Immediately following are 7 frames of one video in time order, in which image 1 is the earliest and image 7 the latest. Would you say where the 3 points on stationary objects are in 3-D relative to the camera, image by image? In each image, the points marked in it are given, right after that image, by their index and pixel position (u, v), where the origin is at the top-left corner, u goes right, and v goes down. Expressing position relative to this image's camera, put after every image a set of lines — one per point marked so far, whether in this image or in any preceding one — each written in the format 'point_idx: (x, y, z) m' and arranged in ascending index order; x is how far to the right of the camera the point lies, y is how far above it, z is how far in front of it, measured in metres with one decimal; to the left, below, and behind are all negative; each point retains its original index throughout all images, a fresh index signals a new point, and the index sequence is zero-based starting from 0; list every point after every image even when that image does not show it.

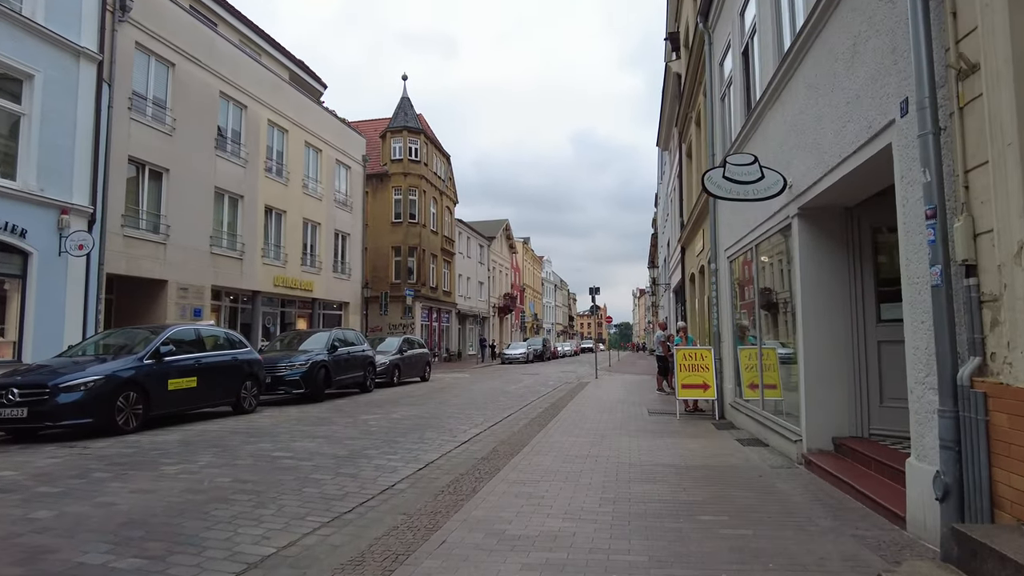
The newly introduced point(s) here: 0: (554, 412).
0: (+0.8, -2.5, +12.4) m
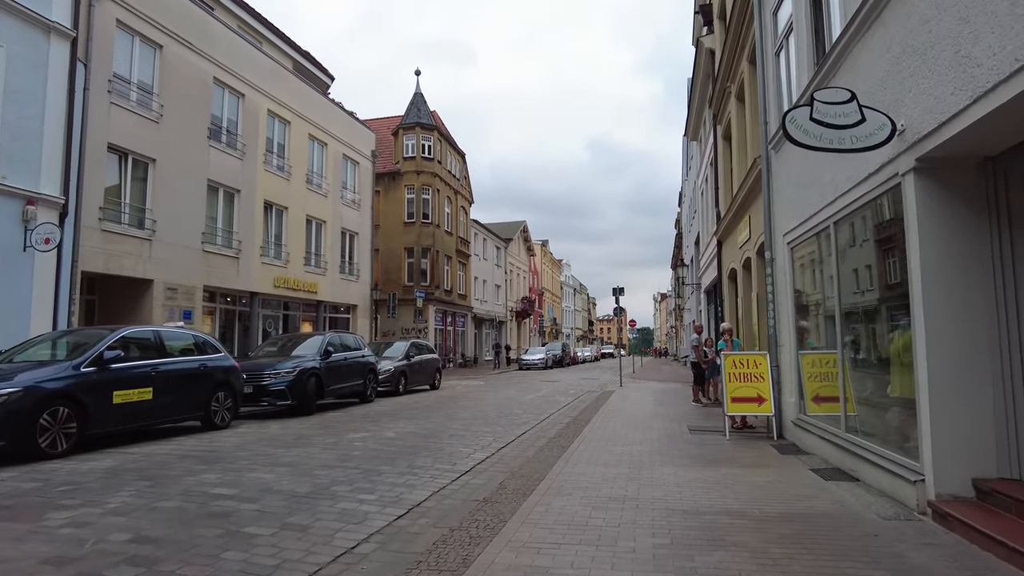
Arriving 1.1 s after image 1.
0: (+1.1, -2.4, +10.5) m
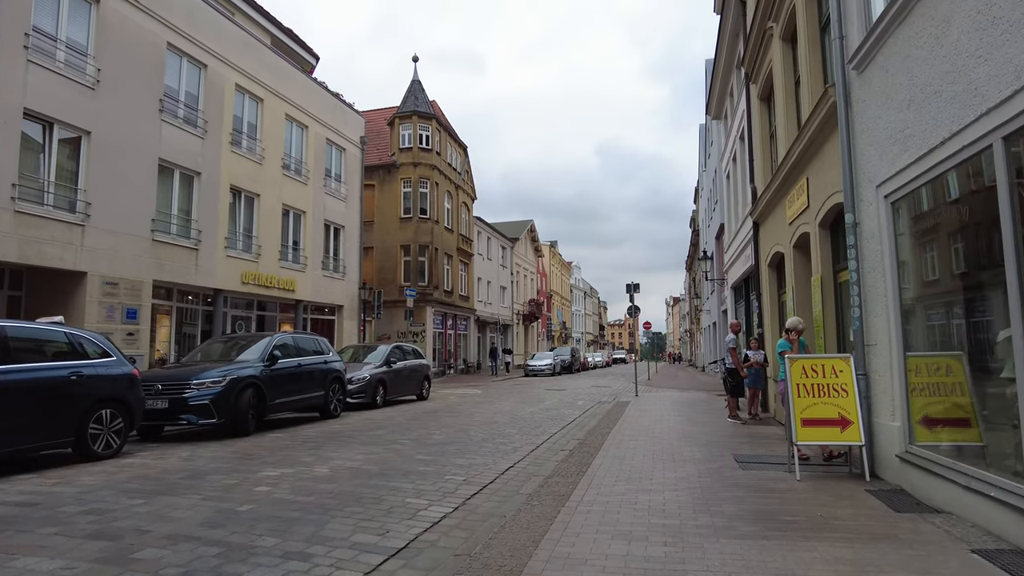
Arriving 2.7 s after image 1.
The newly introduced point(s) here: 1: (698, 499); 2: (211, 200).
0: (+0.8, -2.1, +7.8) m
1: (+1.7, -1.9, +5.6) m
2: (-9.0, +2.6, +18.8) m
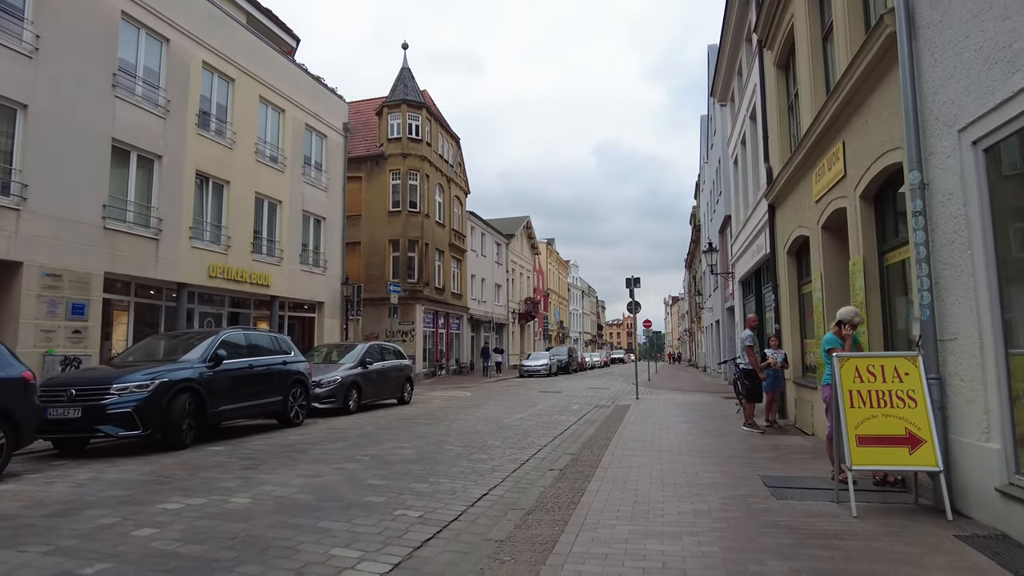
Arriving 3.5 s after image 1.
0: (+0.6, -2.0, +6.2) m
1: (+1.4, -1.7, +4.1) m
2: (-9.3, +2.8, +17.2) m
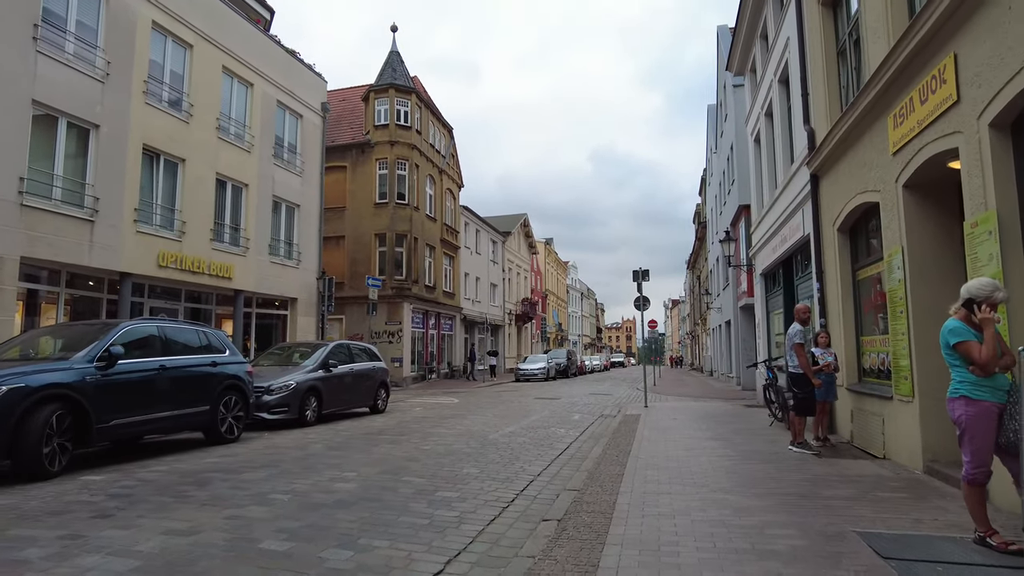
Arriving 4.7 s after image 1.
0: (+0.4, -1.7, +4.0) m
1: (+1.2, -1.4, +1.8) m
2: (-9.5, +3.0, +15.0) m
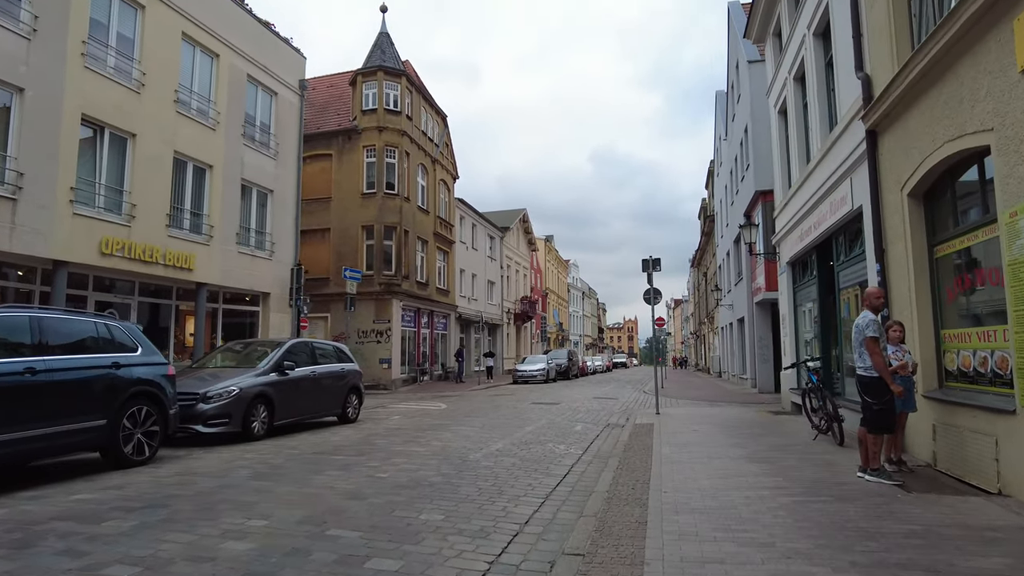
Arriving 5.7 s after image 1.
0: (+0.2, -1.5, +2.0) m
1: (+1.0, -1.2, -0.2) m
2: (-9.6, +3.2, +13.0) m
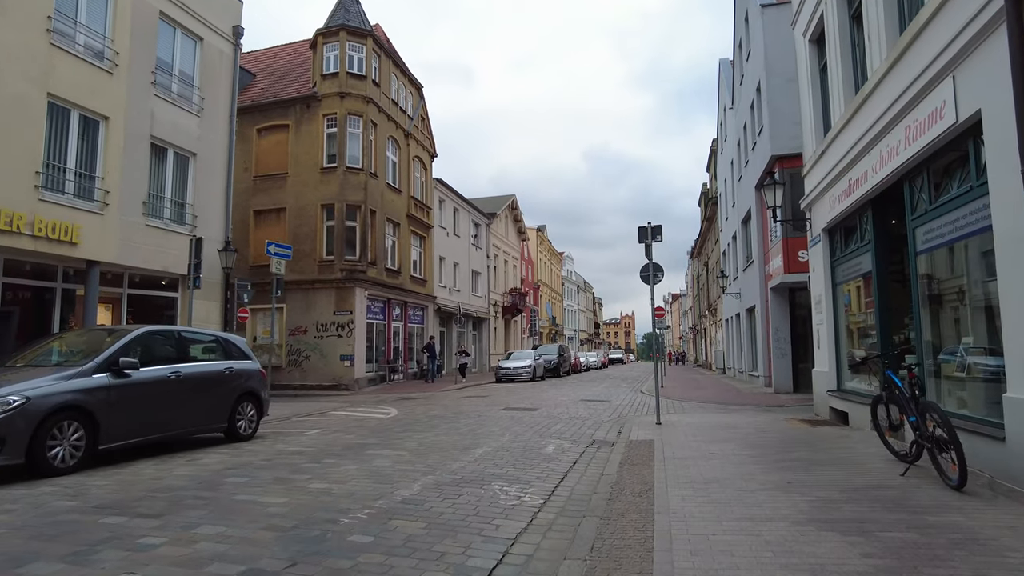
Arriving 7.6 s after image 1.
0: (-0.5, -1.1, -1.4) m
1: (+0.3, -0.8, -3.6) m
2: (-10.4, +3.7, +9.6) m
